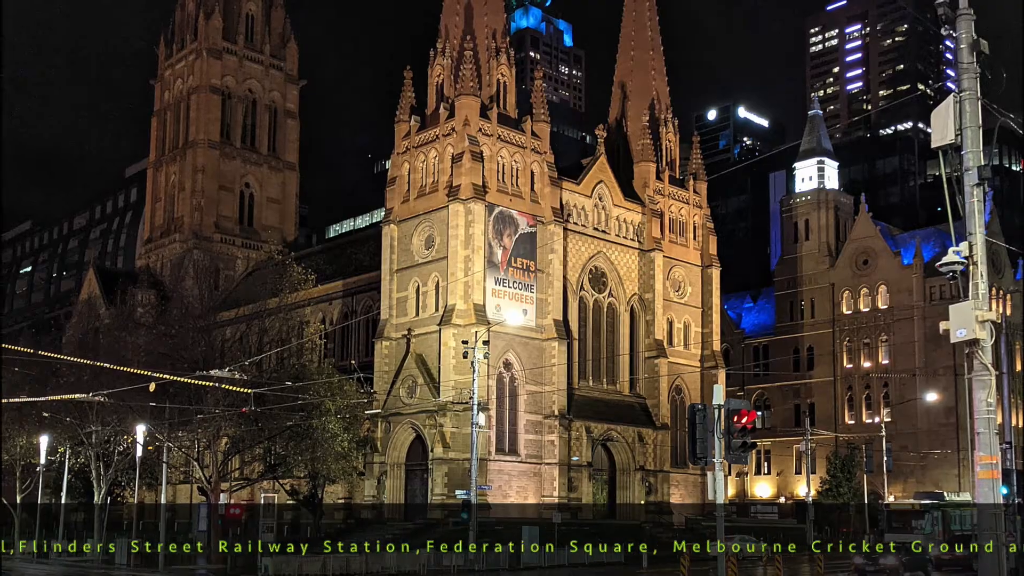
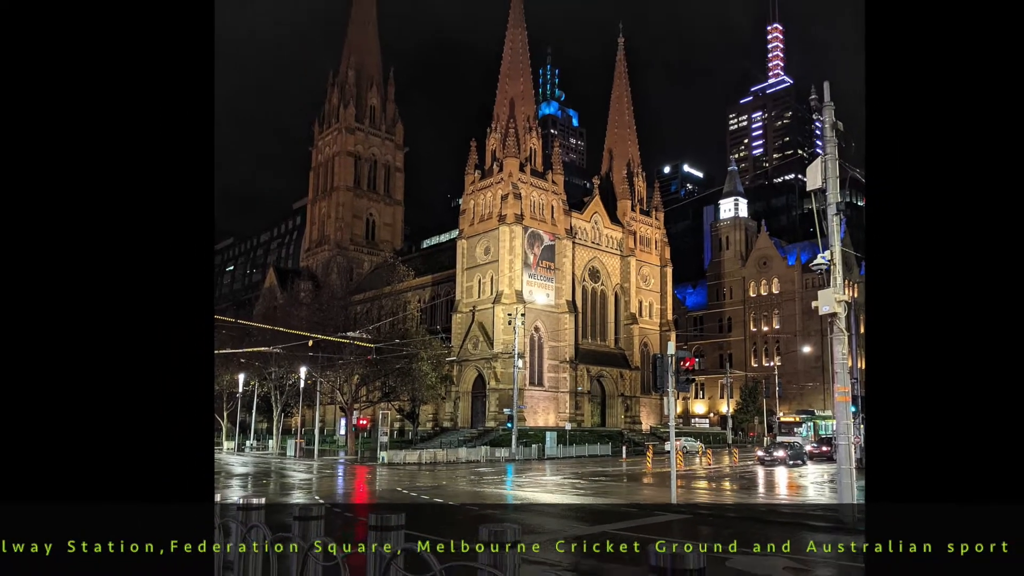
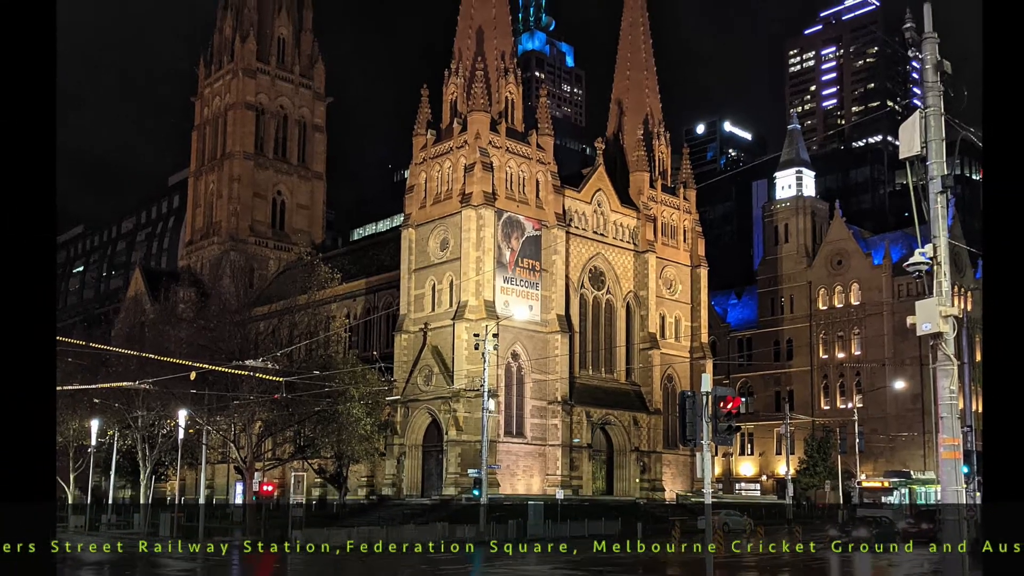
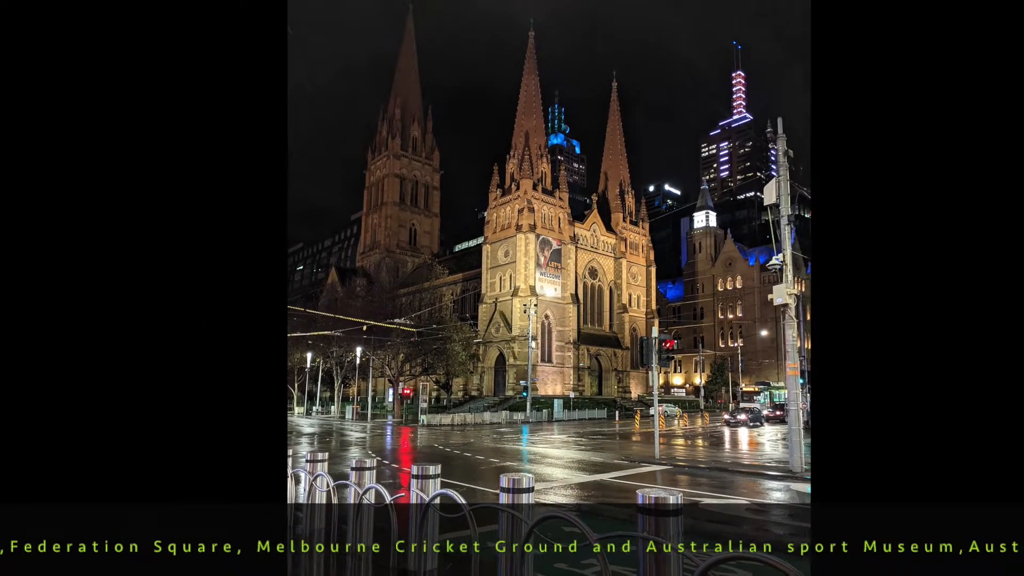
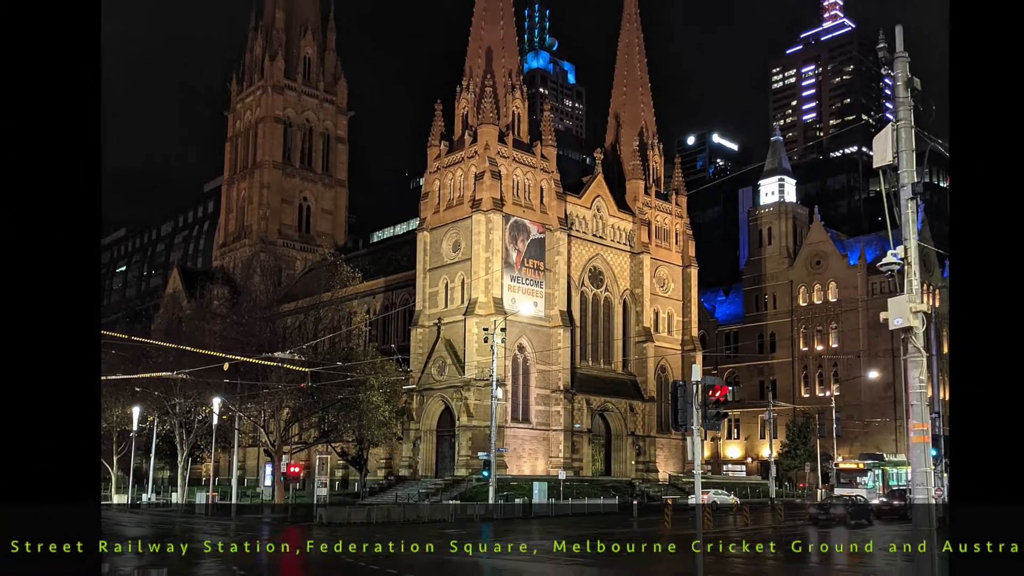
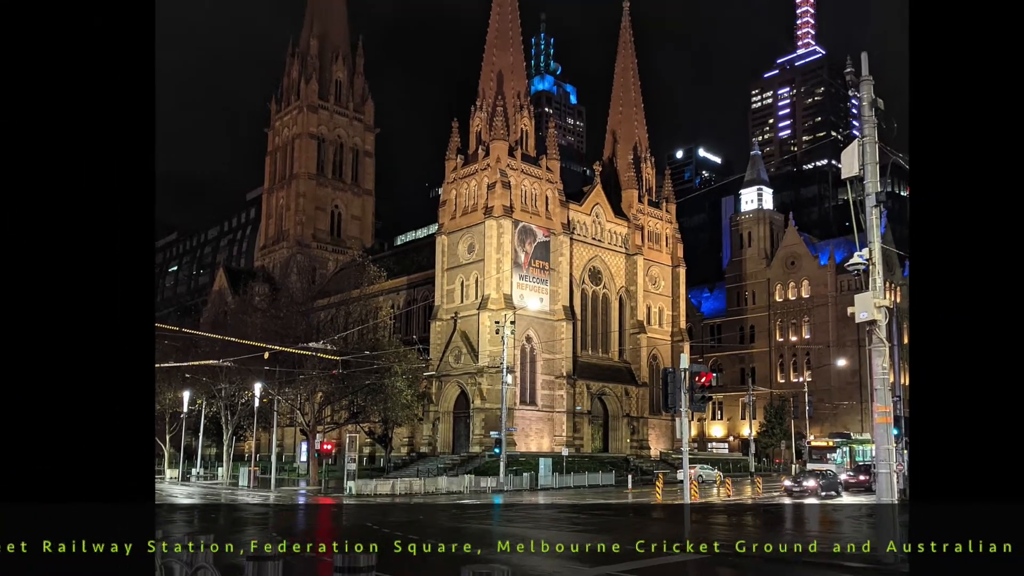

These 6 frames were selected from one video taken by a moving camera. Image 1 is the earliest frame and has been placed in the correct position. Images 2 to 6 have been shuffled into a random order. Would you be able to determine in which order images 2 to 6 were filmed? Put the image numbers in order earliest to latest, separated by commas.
3, 5, 6, 2, 4
